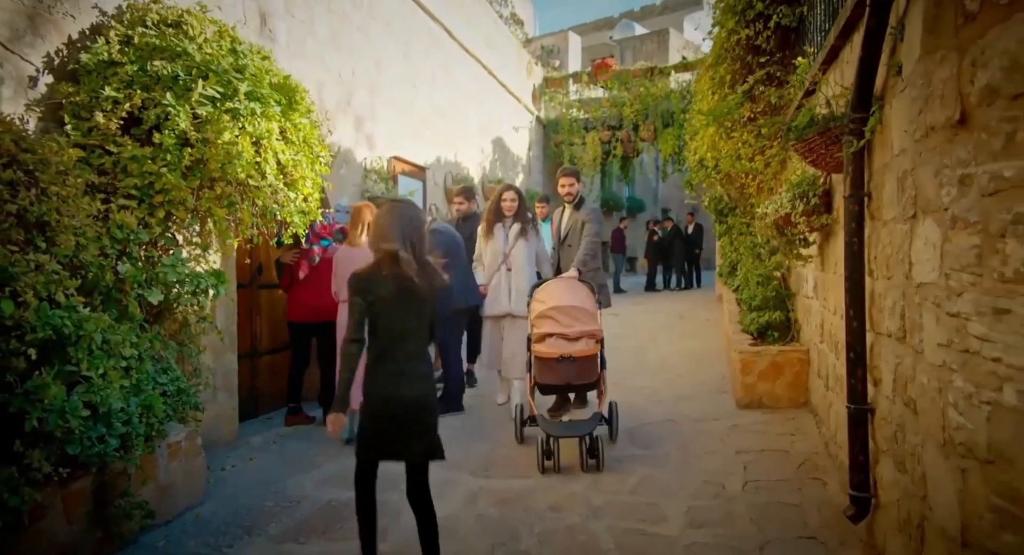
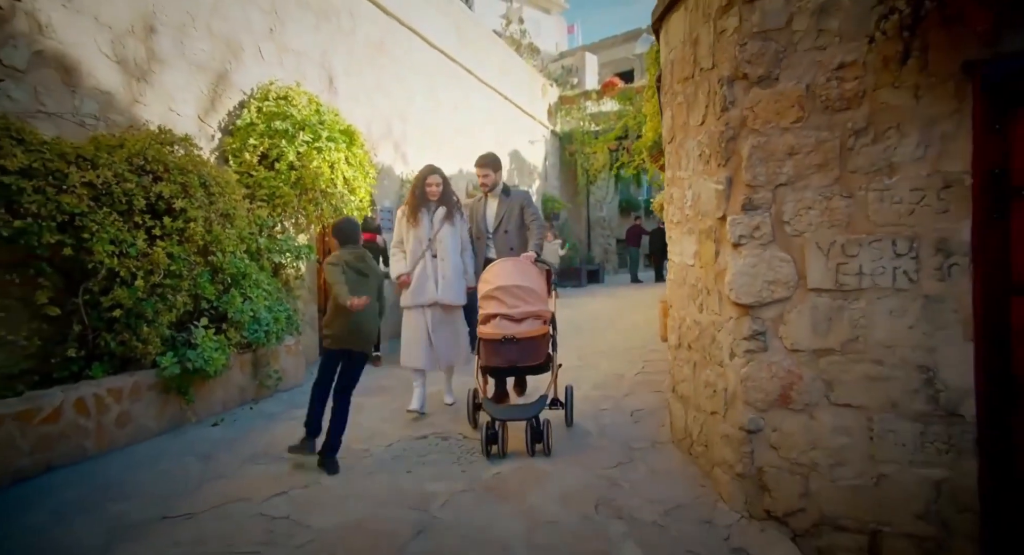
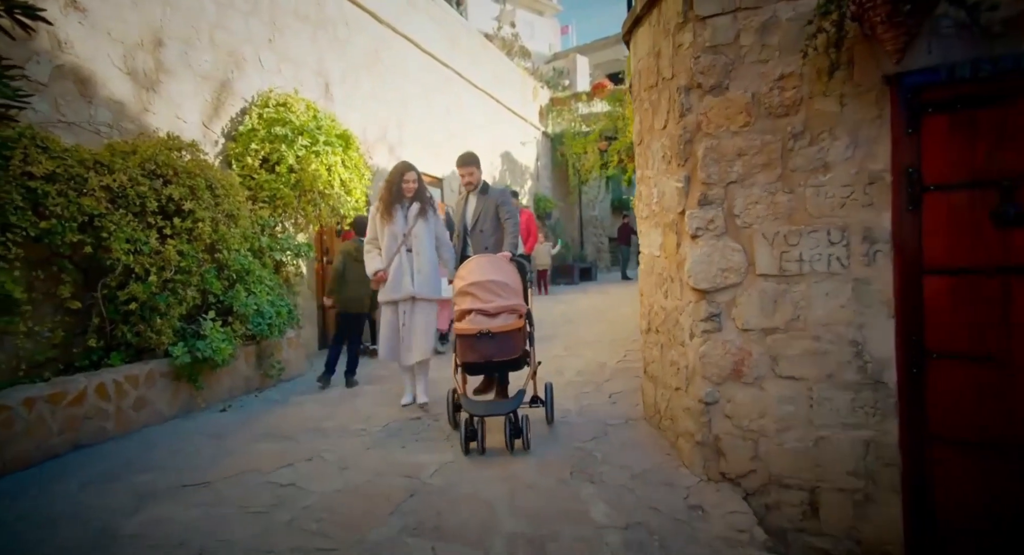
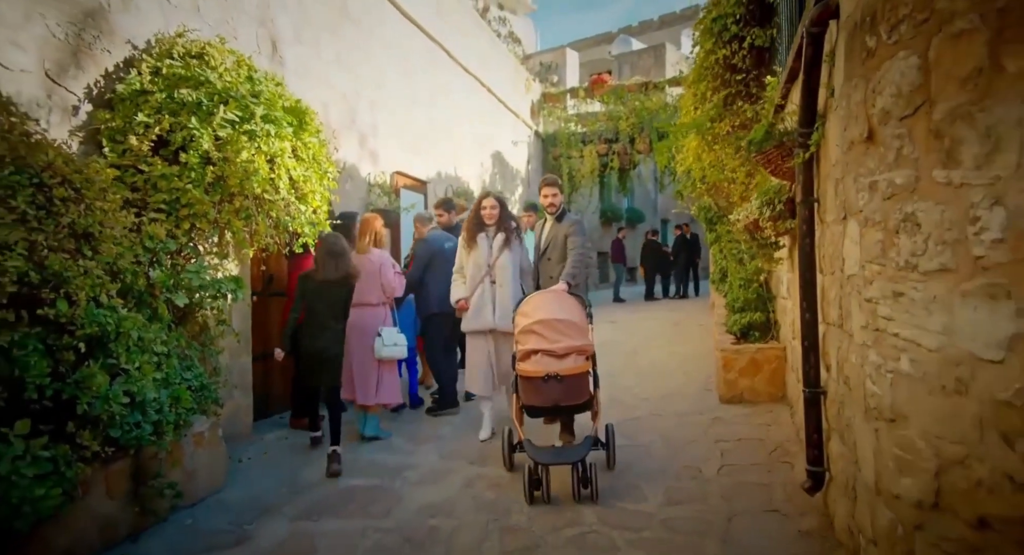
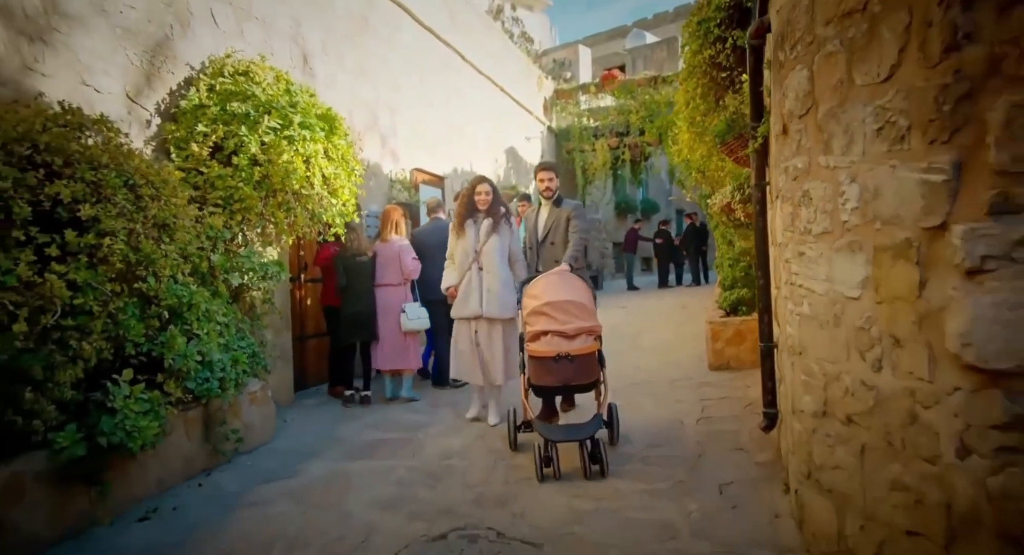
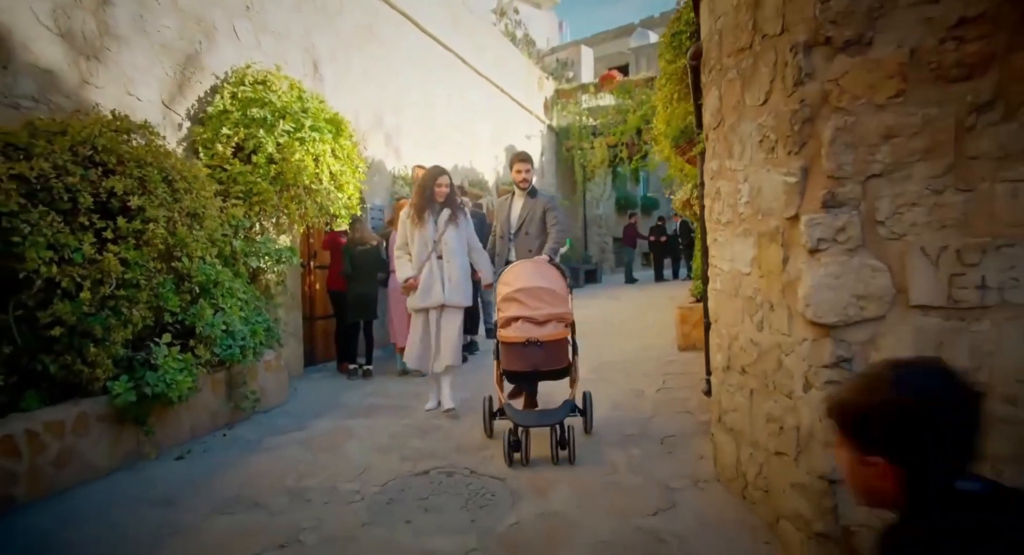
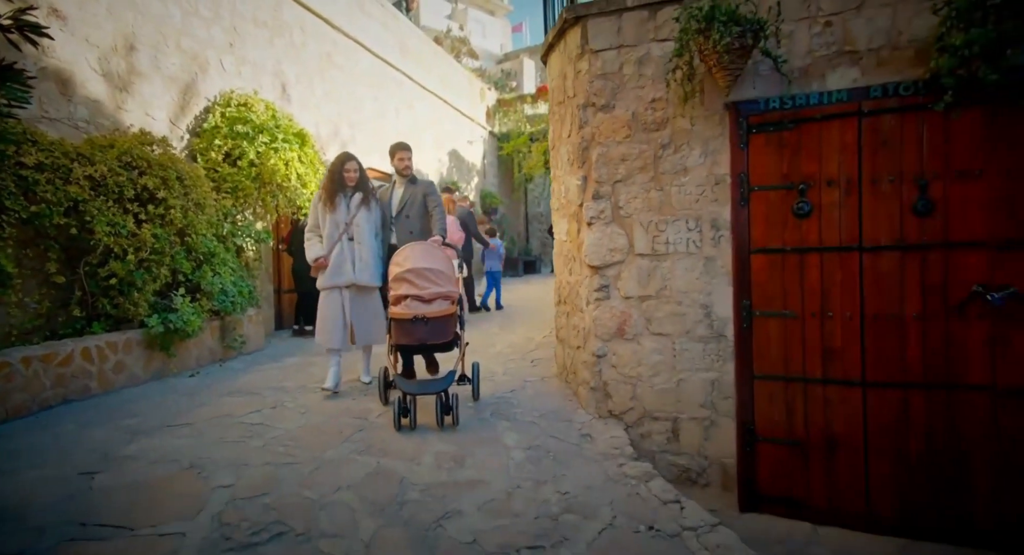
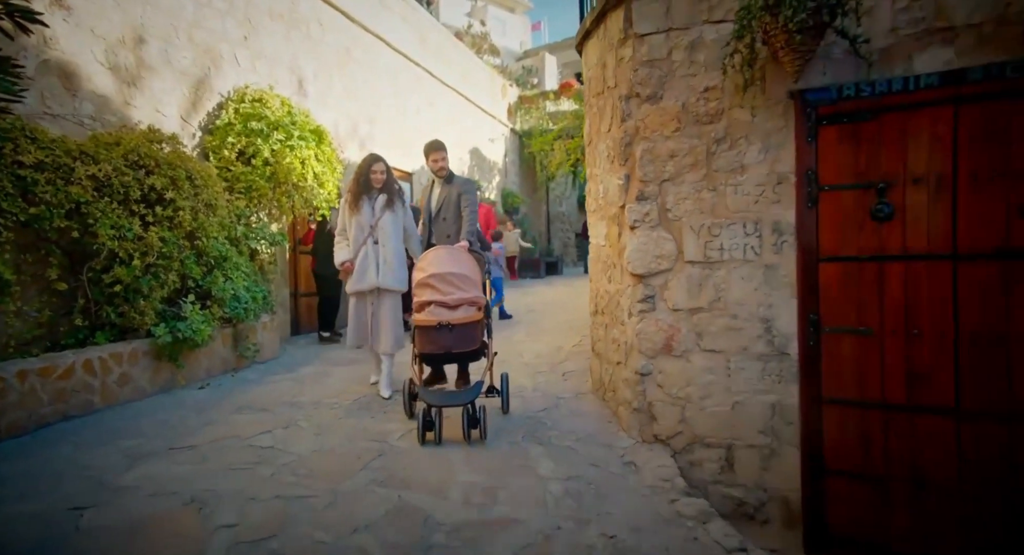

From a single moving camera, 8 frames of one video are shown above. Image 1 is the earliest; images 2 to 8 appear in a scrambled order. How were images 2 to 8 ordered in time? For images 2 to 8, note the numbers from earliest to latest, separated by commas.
4, 5, 6, 2, 3, 8, 7
